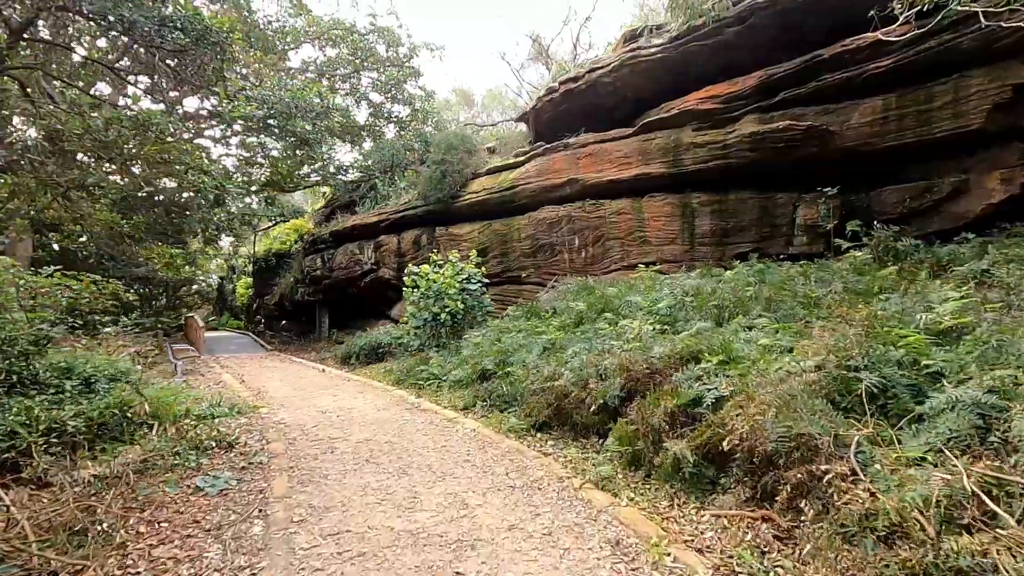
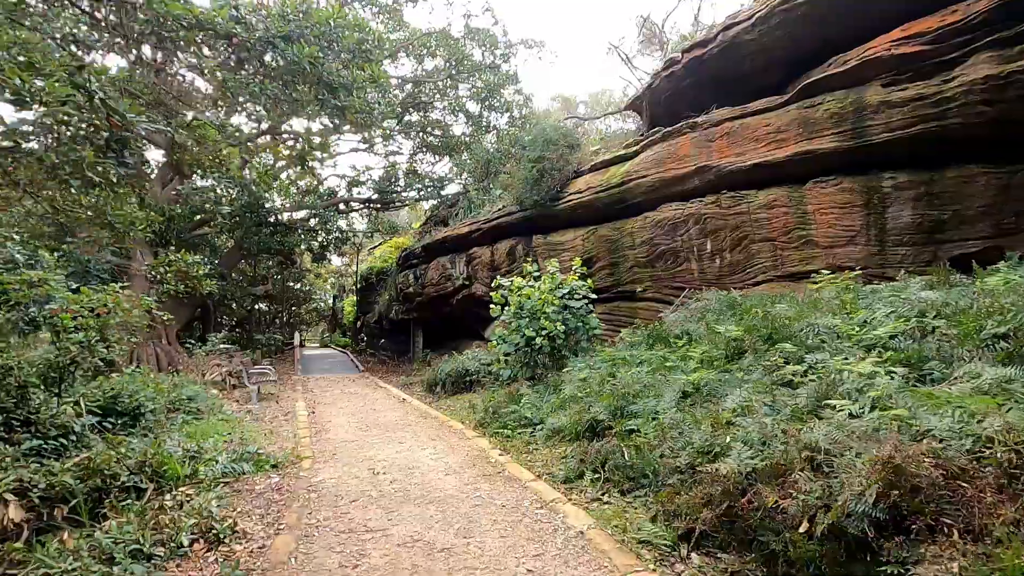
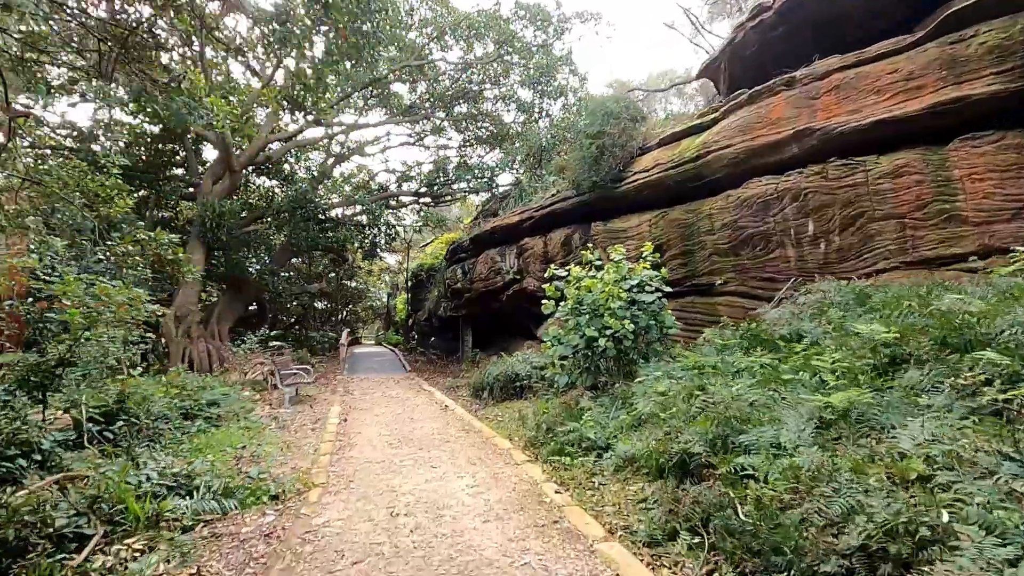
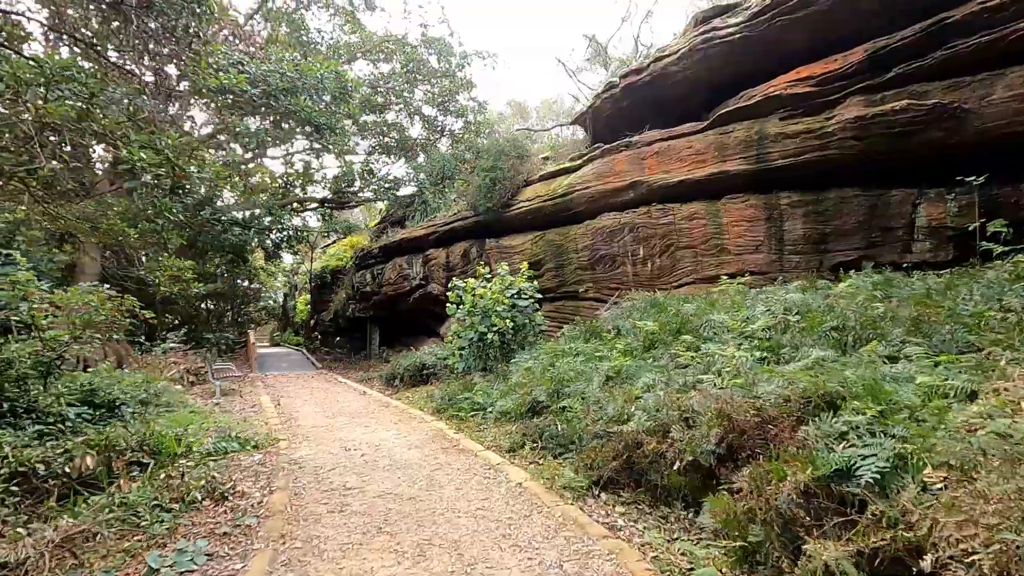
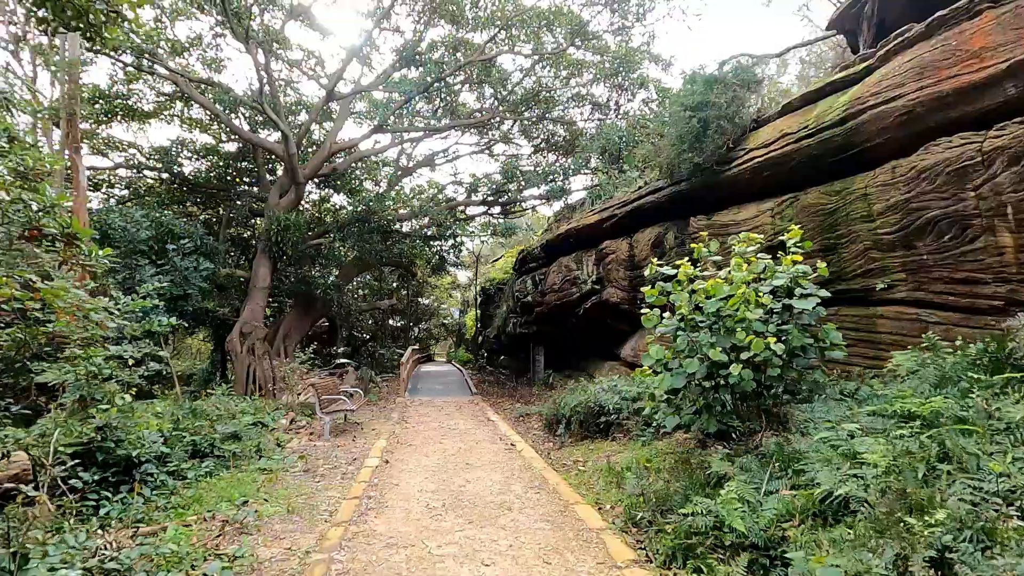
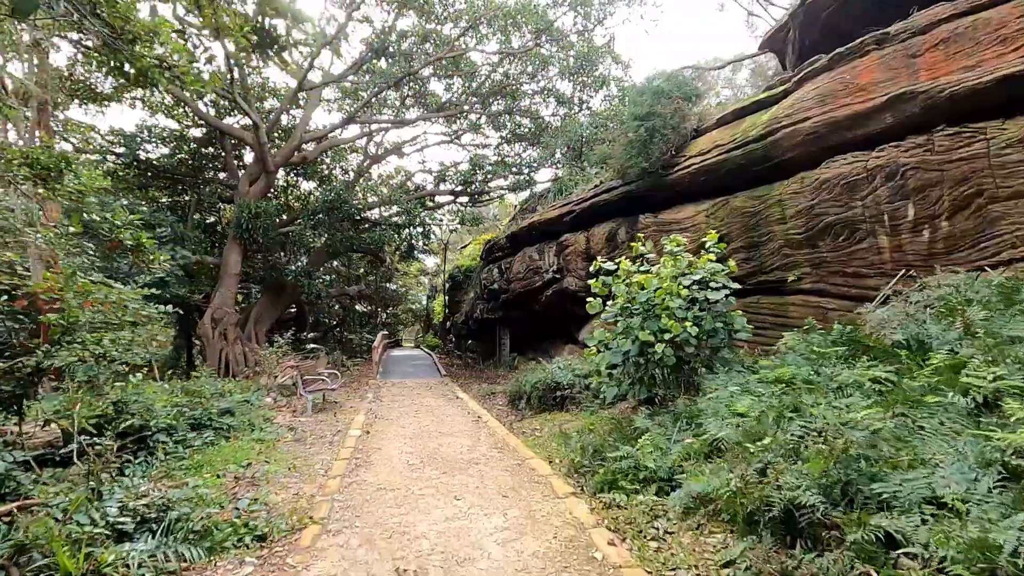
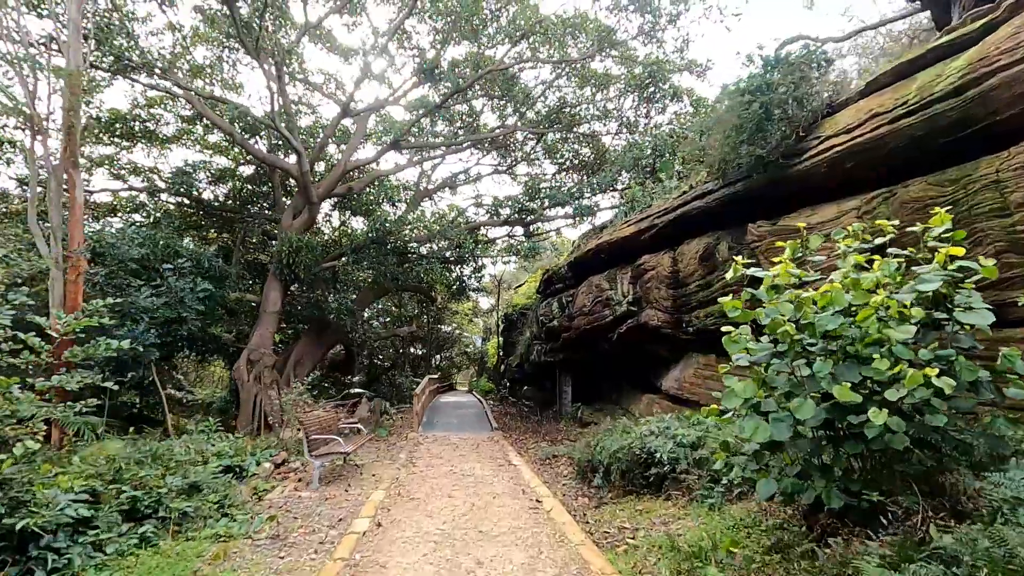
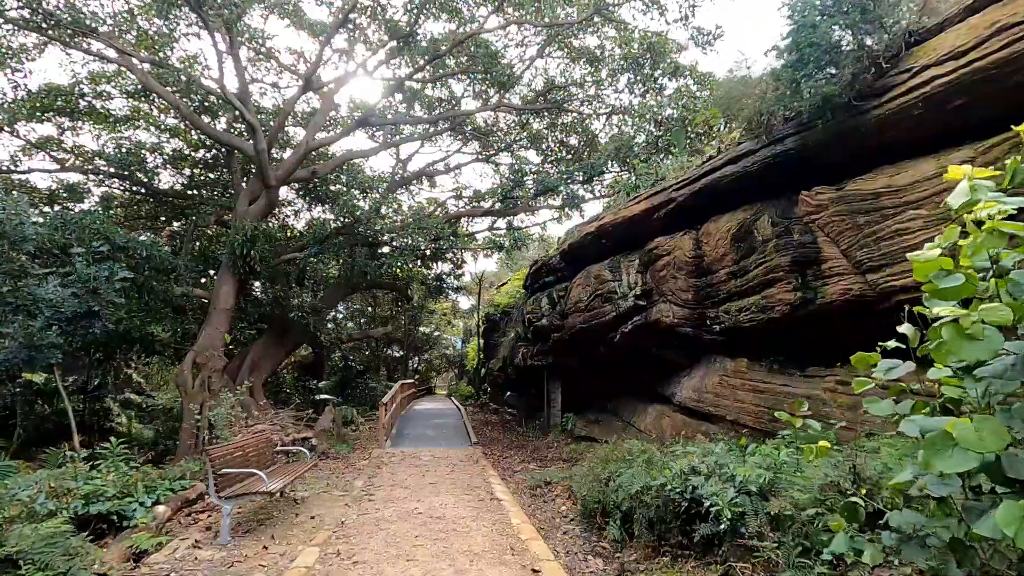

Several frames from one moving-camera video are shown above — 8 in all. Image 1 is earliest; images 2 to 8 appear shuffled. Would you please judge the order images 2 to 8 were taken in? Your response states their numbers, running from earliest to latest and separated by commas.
4, 2, 3, 6, 5, 7, 8
